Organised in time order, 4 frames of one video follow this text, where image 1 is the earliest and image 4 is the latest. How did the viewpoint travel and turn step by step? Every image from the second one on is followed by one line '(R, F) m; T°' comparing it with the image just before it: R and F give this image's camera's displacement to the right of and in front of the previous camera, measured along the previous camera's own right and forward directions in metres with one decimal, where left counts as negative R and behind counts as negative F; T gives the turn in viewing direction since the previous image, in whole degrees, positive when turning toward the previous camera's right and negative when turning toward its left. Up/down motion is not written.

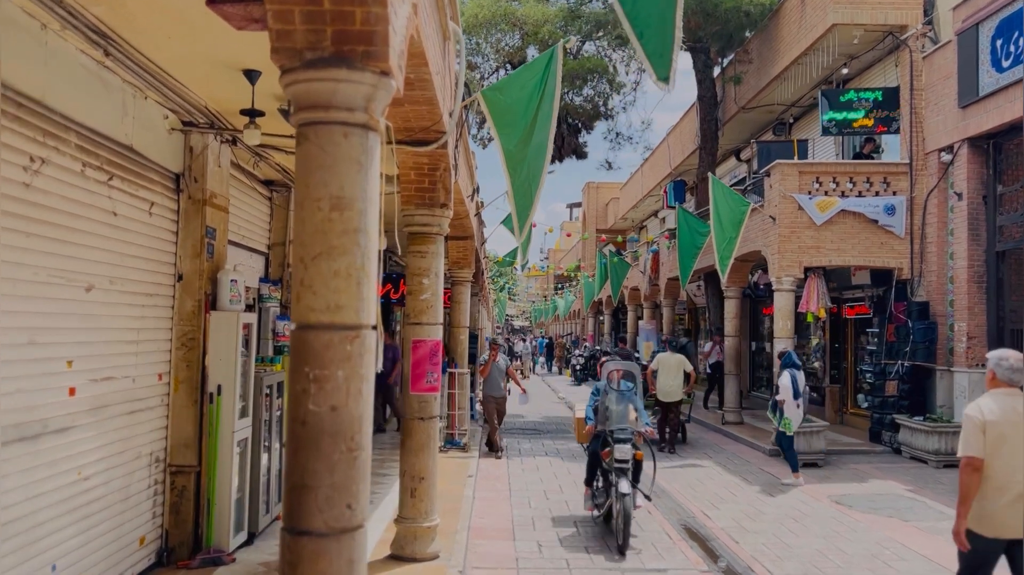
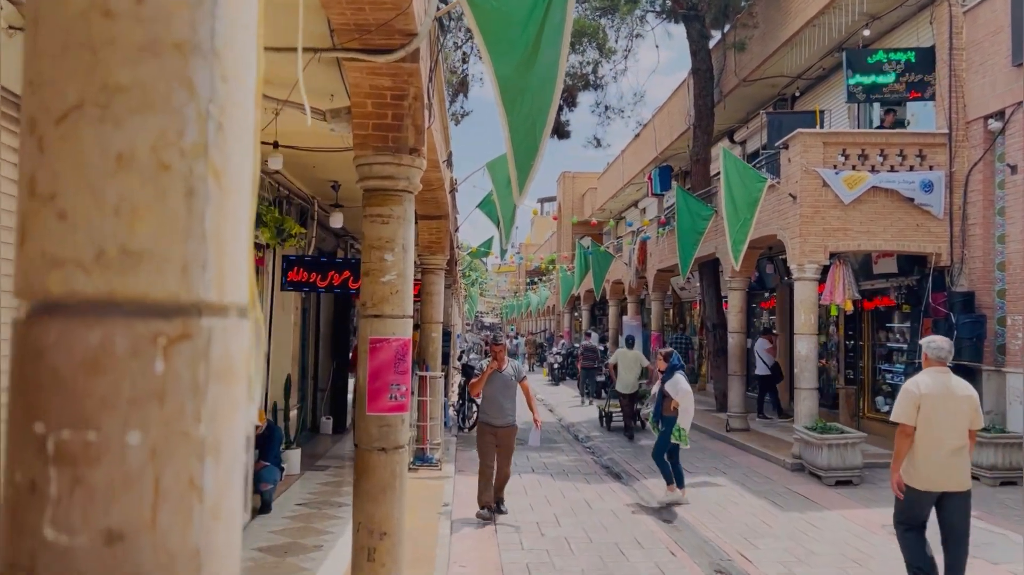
(-0.2, +1.8) m; +2°
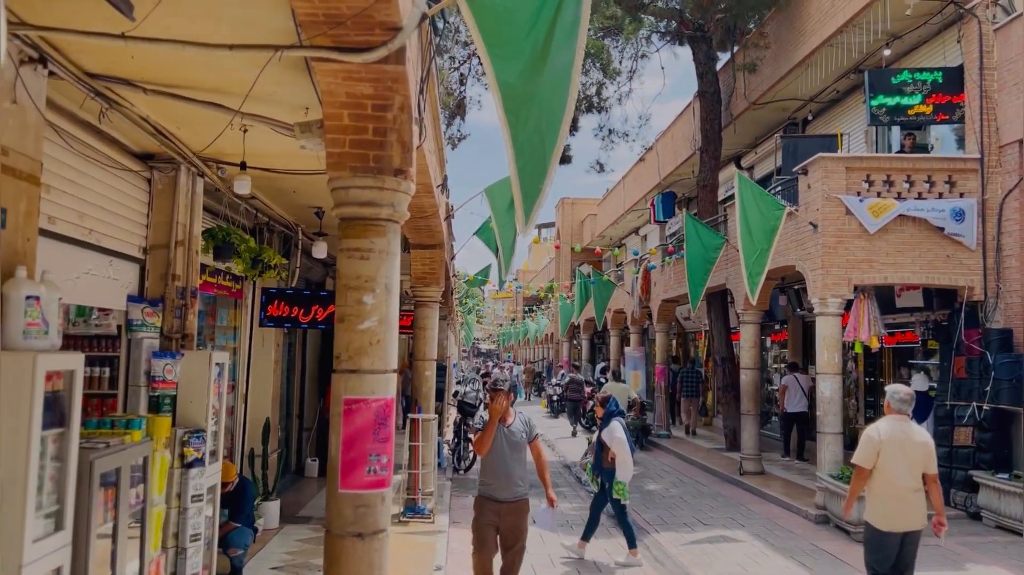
(0.0, +0.8) m; 0°
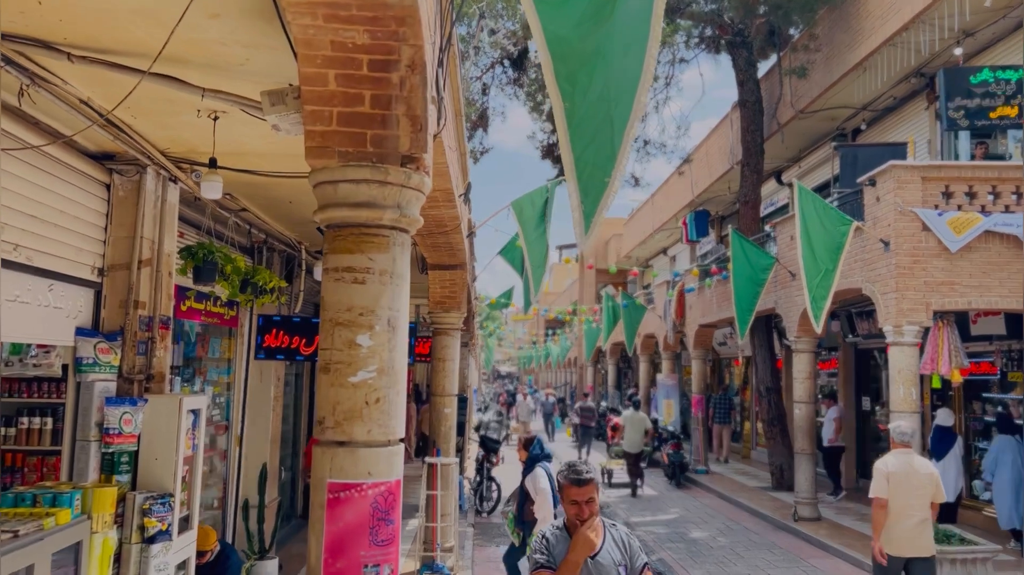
(-0.1, +1.1) m; -1°
